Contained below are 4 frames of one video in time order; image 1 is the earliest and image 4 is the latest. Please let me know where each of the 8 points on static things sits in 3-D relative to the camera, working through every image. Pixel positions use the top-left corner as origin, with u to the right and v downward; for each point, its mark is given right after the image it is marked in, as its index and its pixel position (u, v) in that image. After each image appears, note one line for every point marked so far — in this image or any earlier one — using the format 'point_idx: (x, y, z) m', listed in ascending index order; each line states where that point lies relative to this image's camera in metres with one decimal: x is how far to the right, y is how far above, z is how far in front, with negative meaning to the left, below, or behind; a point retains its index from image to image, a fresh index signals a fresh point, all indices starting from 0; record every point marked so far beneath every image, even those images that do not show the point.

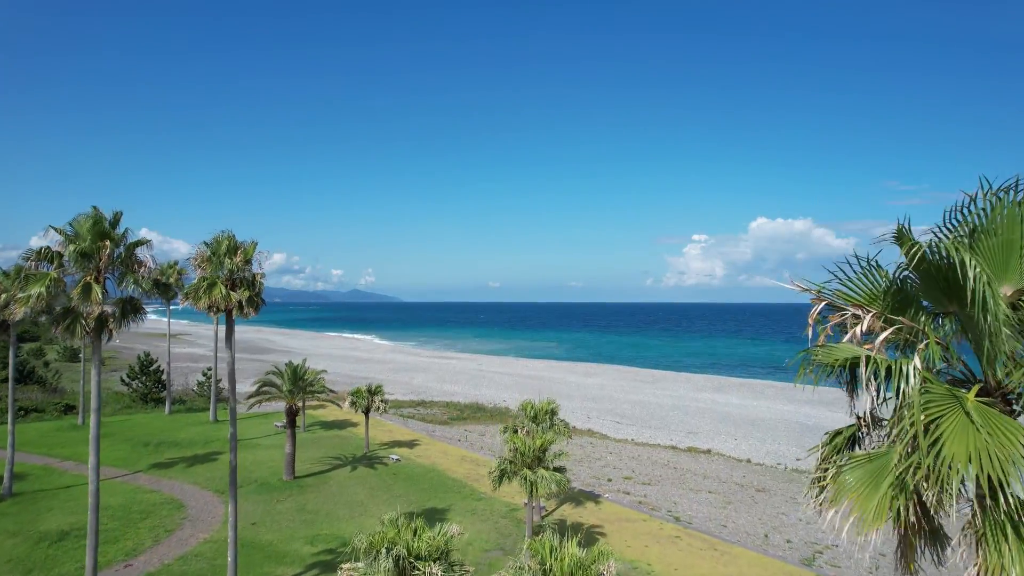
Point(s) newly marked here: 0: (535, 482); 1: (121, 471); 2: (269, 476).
0: (+0.5, -4.4, +11.7) m
1: (-13.2, -6.2, +17.4) m
2: (-8.2, -6.4, +17.5) m
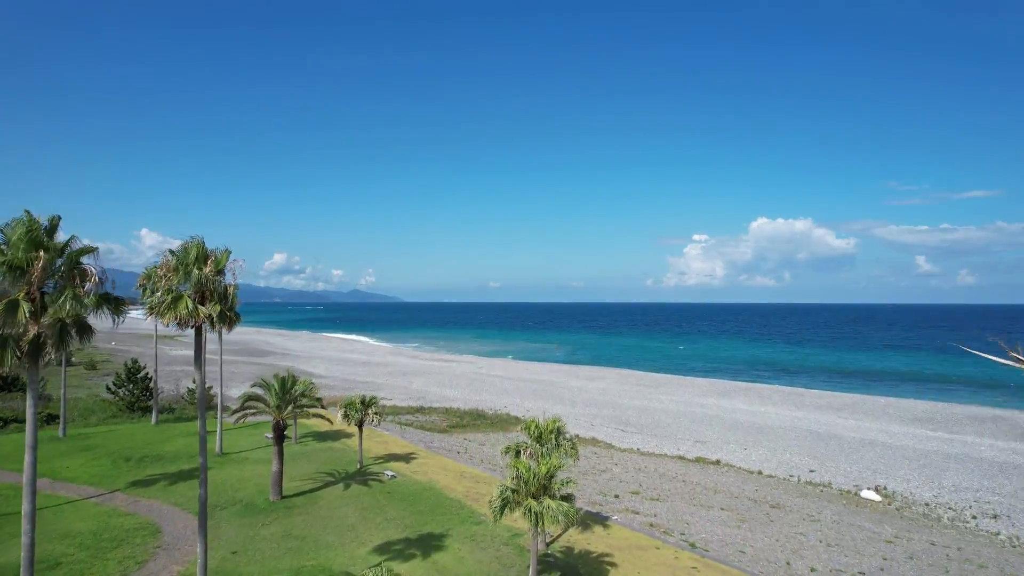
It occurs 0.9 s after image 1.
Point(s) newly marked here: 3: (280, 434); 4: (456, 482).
0: (+0.6, -4.6, +10.6) m
1: (-13.1, -6.4, +16.3) m
2: (-8.2, -6.6, +16.4) m
3: (-7.3, -4.6, +16.2) m
4: (-2.0, -6.9, +18.3) m
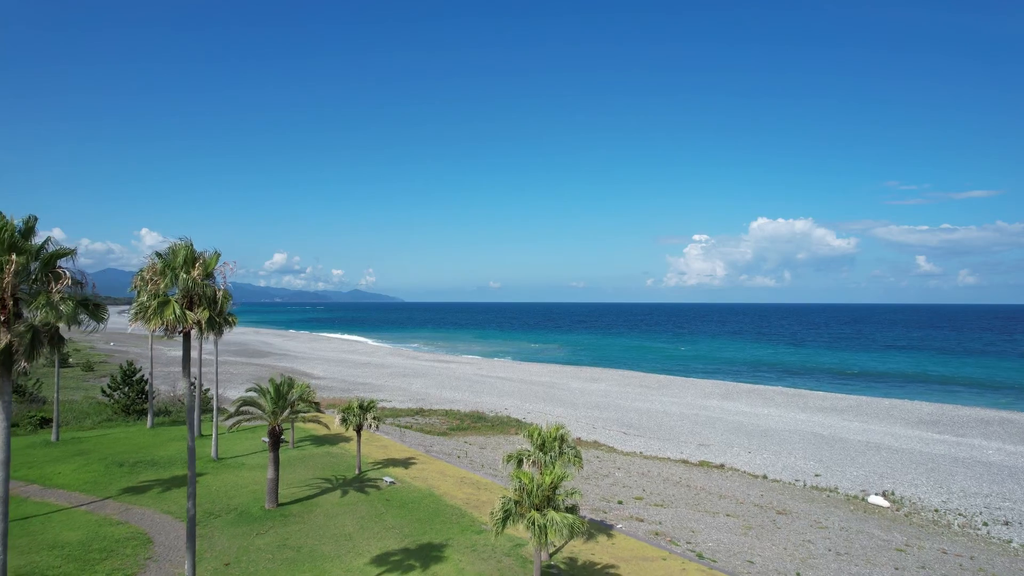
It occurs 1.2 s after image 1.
0: (+0.6, -4.7, +10.2) m
1: (-13.1, -6.5, +15.9) m
2: (-8.1, -6.7, +16.0) m
3: (-7.3, -4.7, +15.8) m
4: (-2.0, -7.0, +17.9) m
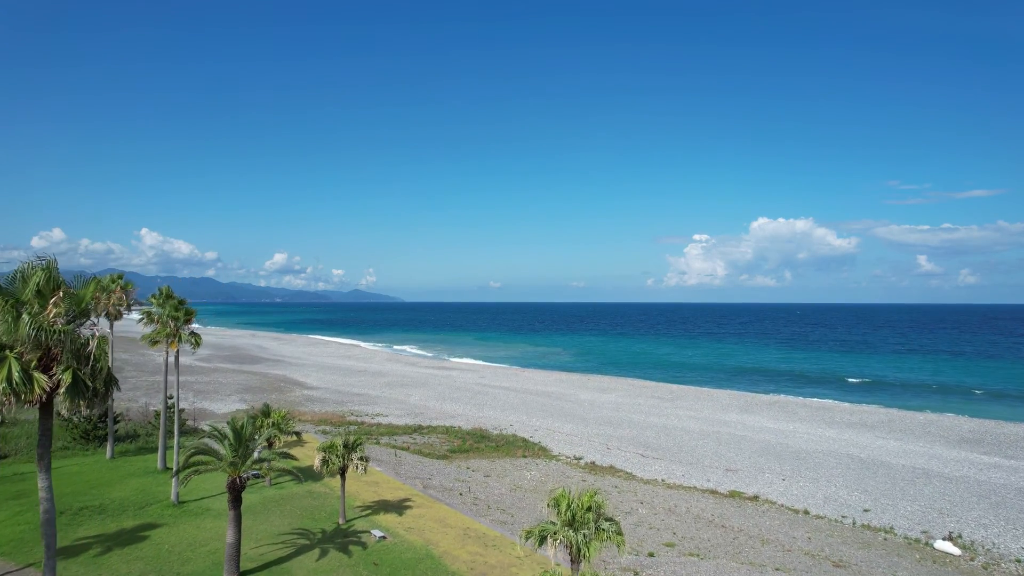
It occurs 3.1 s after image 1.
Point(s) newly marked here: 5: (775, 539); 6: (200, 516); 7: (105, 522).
0: (+1.0, -5.2, +7.2) m
1: (-12.7, -7.0, +12.9) m
2: (-7.7, -7.2, +13.0) m
3: (-6.9, -5.2, +12.9) m
4: (-1.6, -7.4, +14.9) m
5: (+10.0, -9.6, +19.7) m
6: (-9.9, -7.2, +16.3) m
7: (-12.4, -7.1, +15.7) m
